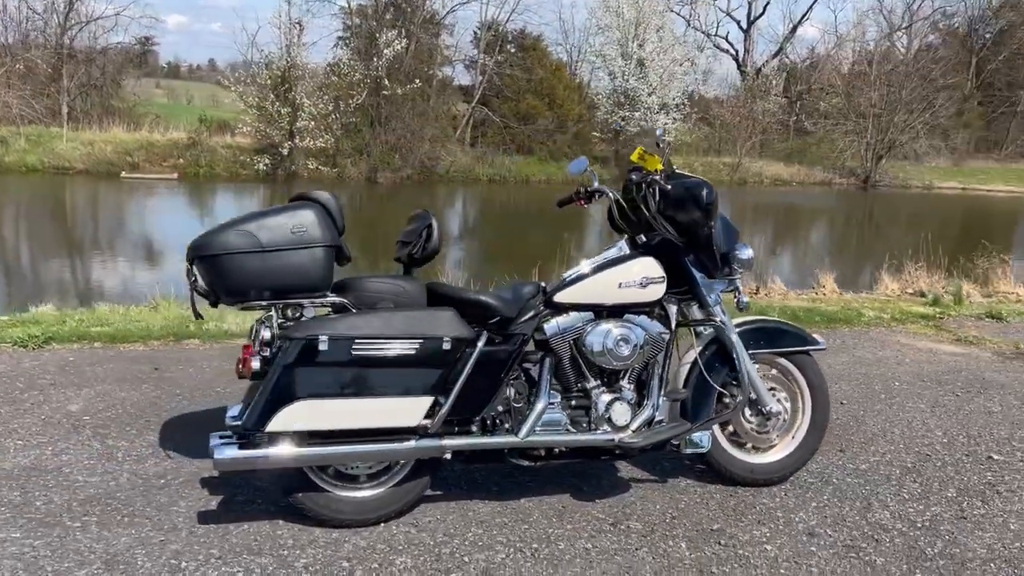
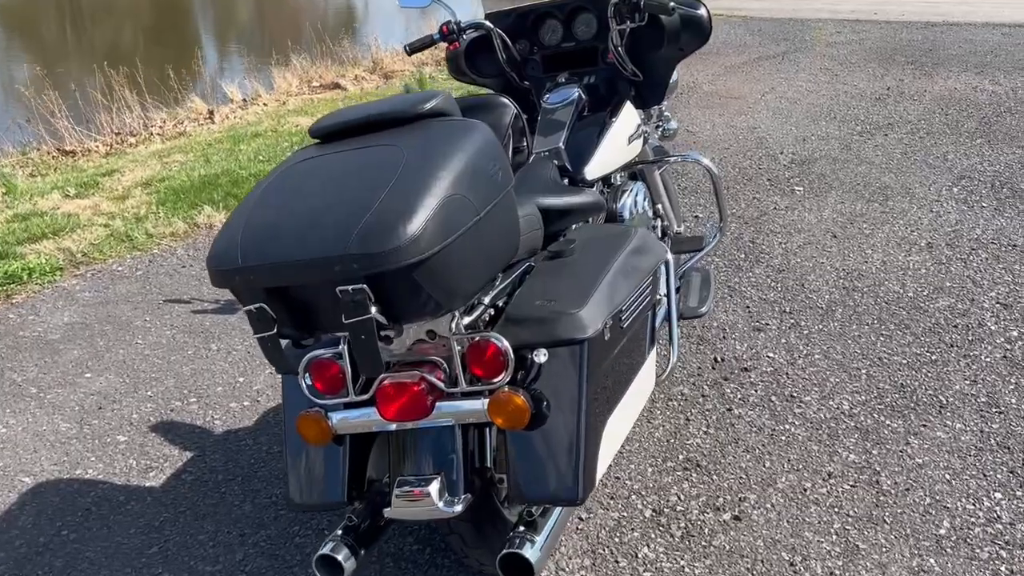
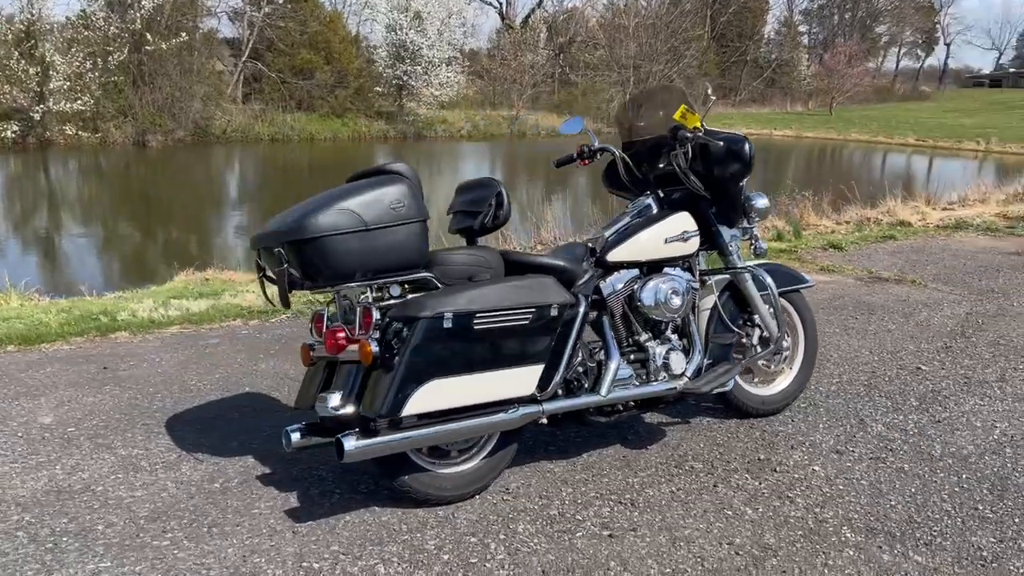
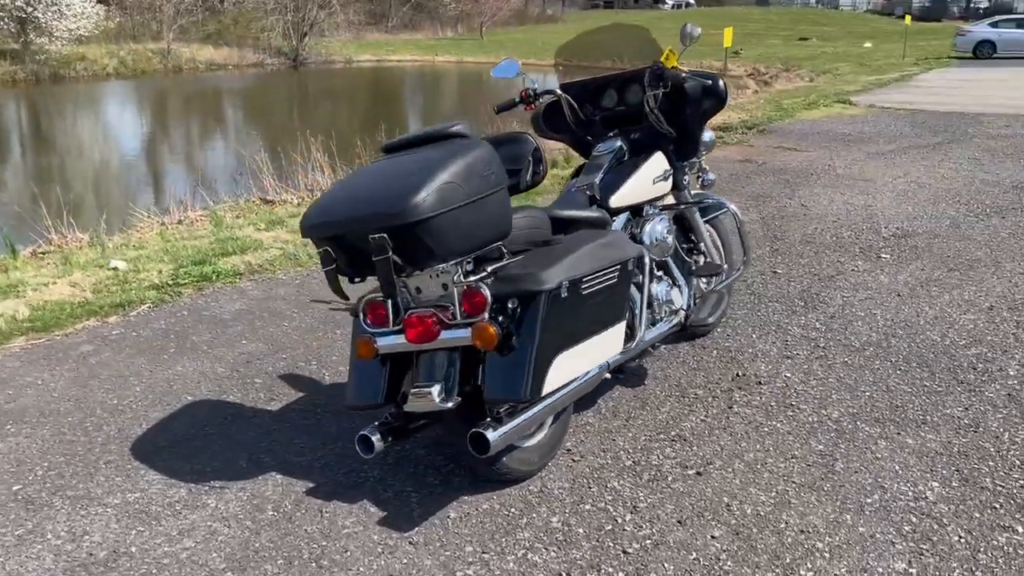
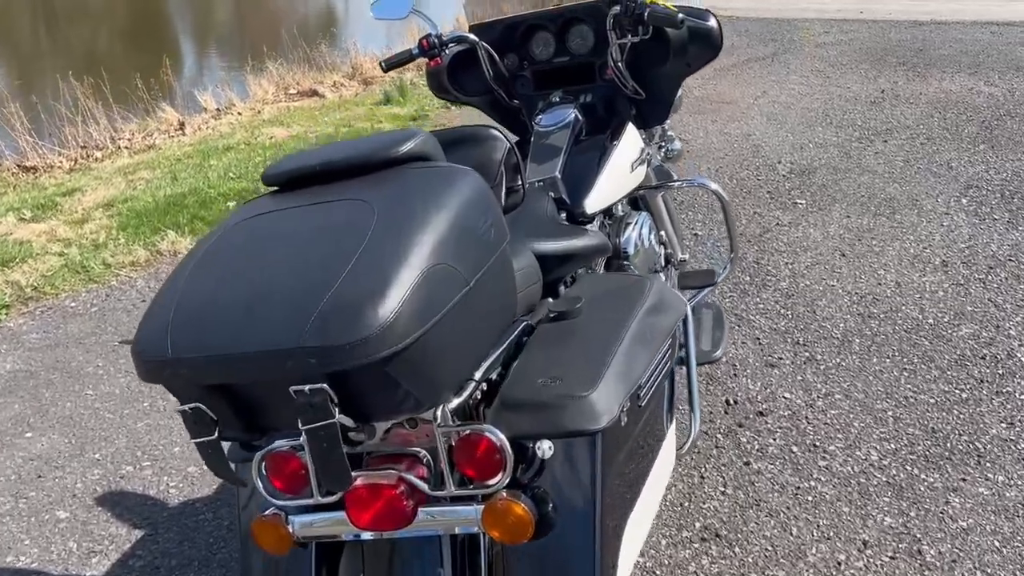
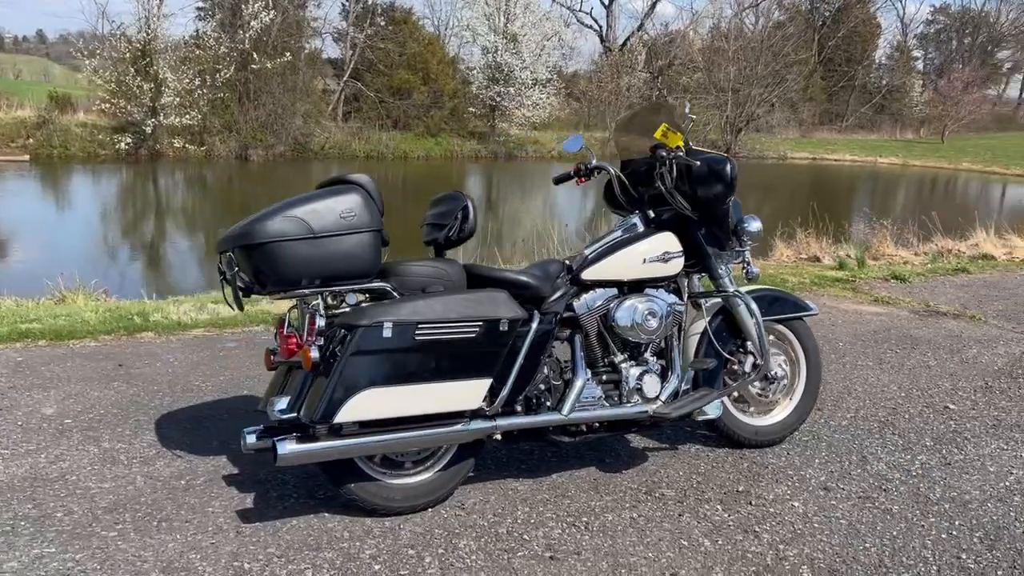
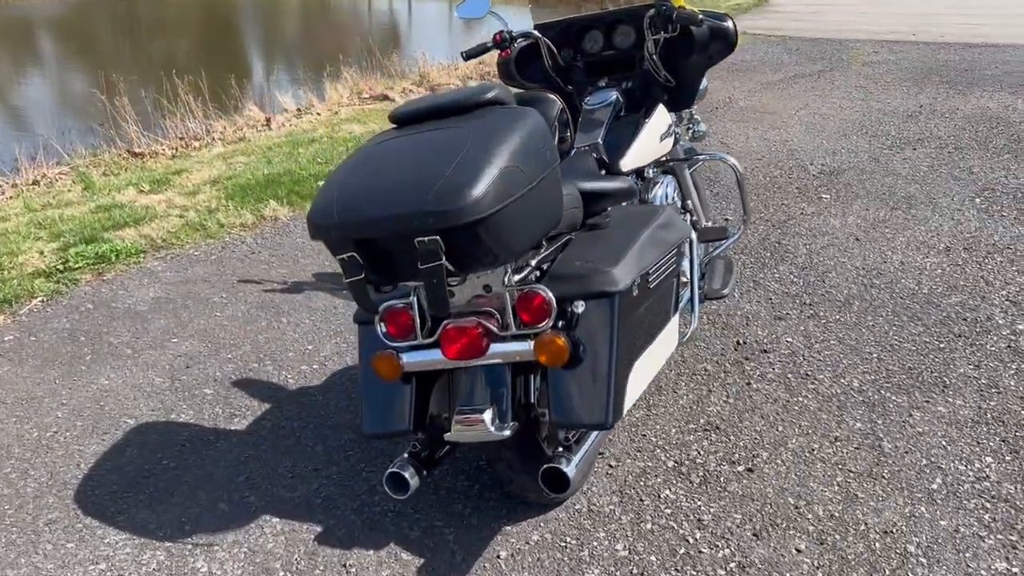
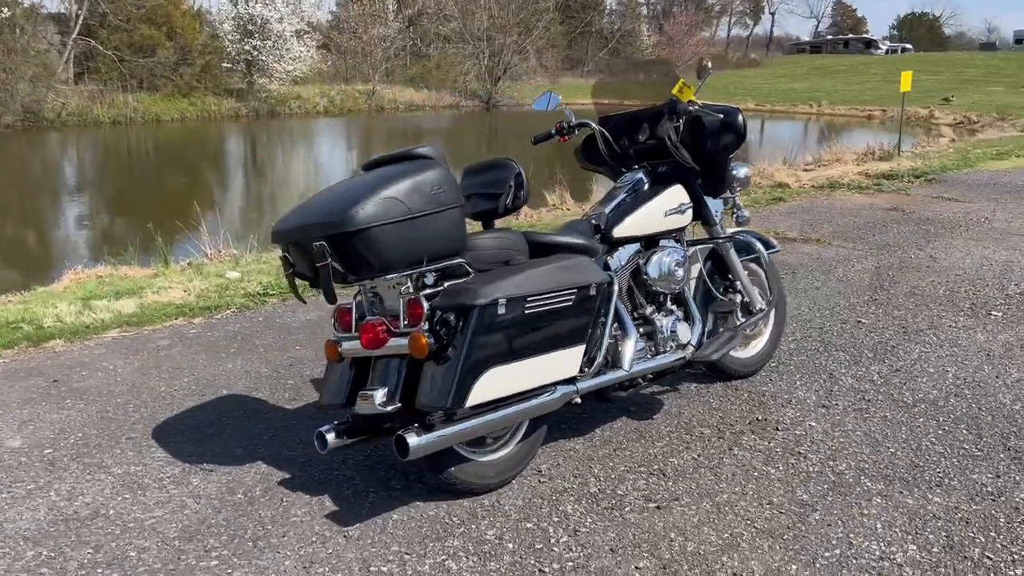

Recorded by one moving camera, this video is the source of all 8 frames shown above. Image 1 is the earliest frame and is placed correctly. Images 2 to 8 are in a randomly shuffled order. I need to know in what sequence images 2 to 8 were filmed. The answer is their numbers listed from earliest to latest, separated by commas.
6, 3, 8, 4, 7, 2, 5
